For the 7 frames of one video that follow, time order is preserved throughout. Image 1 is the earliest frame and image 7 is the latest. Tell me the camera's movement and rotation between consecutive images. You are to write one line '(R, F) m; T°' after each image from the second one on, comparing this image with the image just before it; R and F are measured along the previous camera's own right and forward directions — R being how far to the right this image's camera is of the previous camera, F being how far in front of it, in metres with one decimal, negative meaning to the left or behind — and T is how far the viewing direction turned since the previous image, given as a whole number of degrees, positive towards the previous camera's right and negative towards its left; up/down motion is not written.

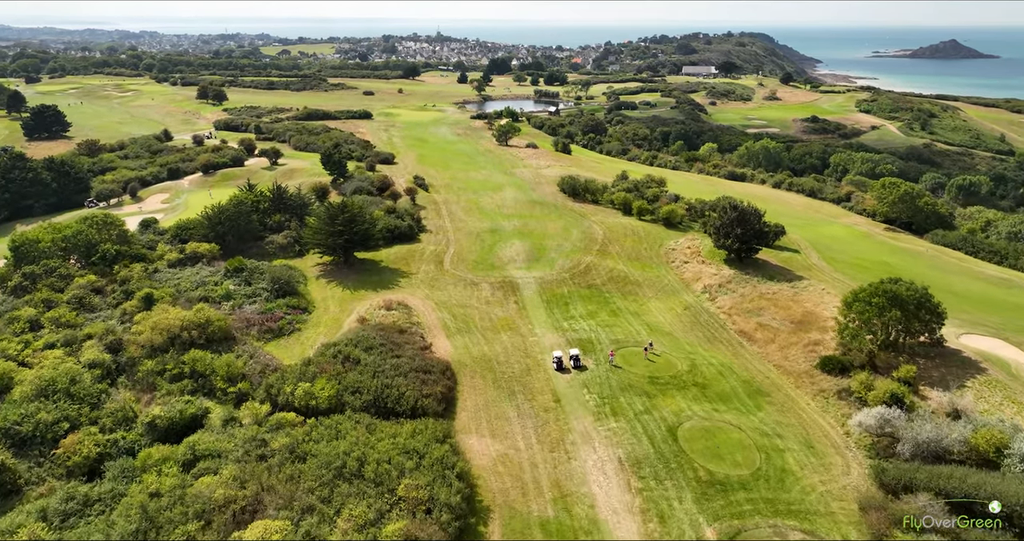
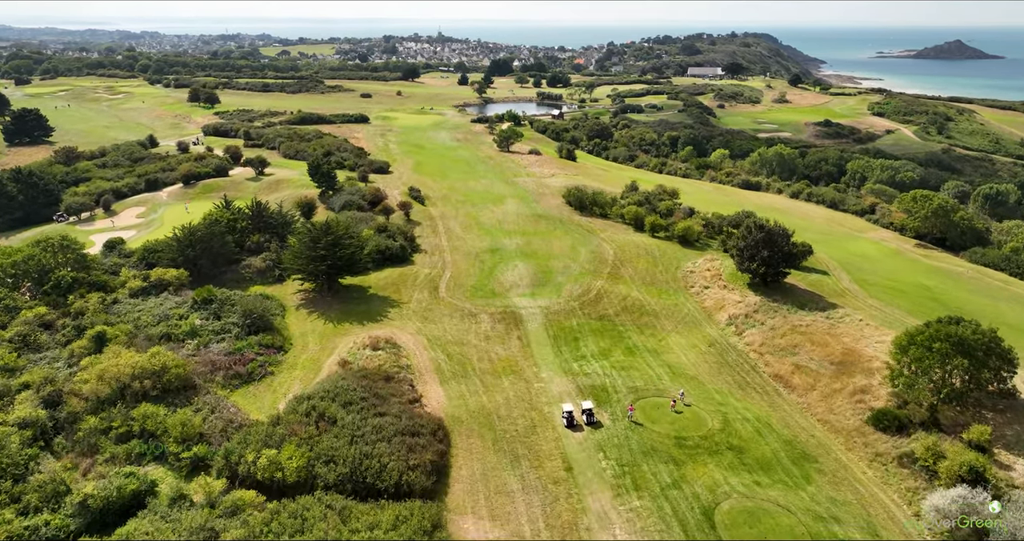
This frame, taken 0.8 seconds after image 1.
(-0.1, +4.3) m; 0°
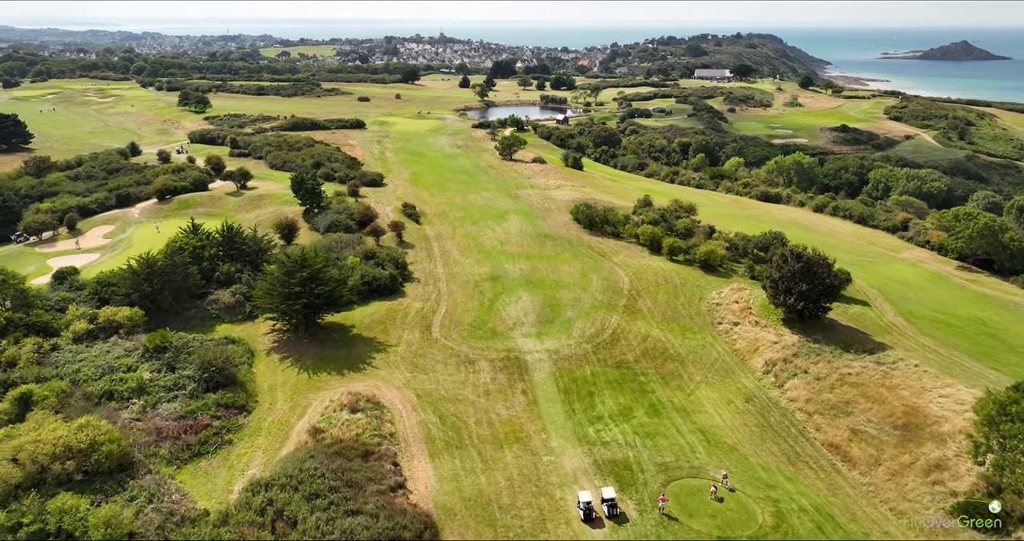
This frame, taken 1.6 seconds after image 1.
(-0.1, +4.9) m; 0°
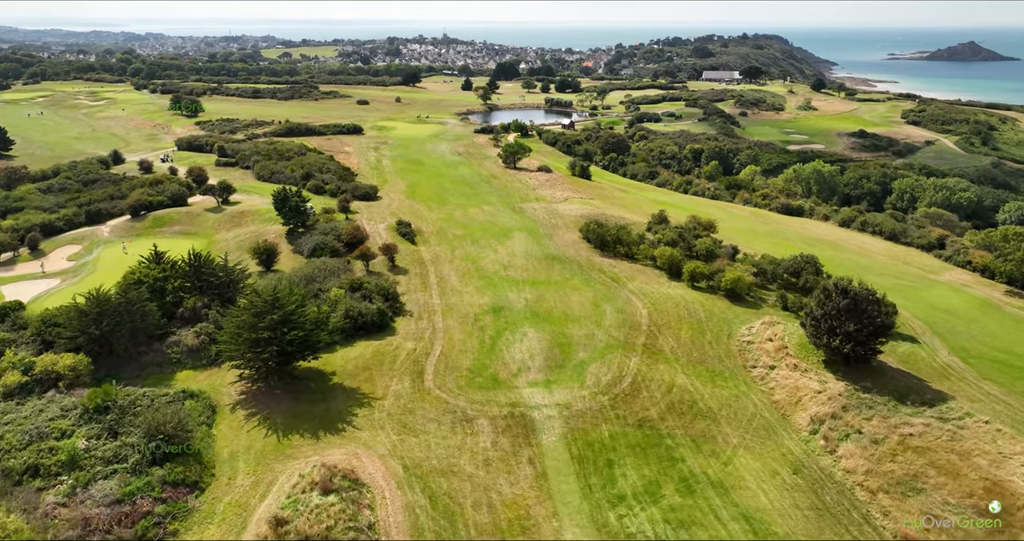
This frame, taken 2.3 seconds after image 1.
(-0.1, +4.5) m; 0°
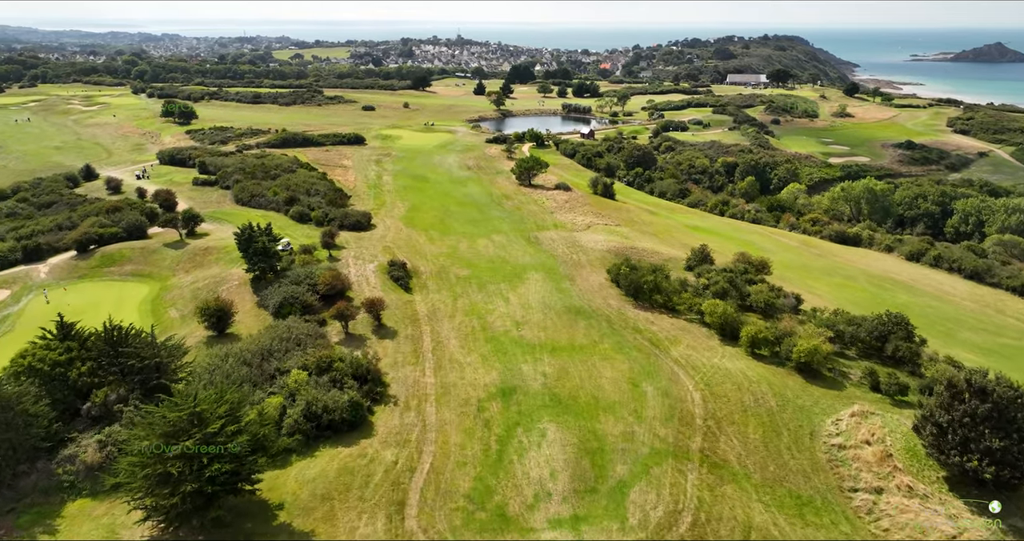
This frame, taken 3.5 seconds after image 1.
(-0.1, +8.3) m; -1°
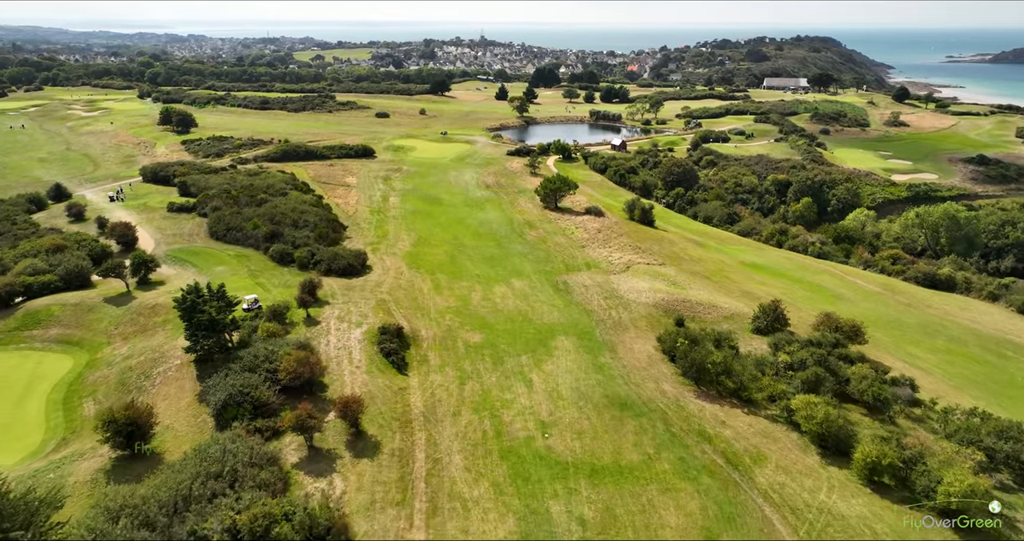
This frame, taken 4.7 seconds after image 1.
(-0.2, +9.1) m; -2°
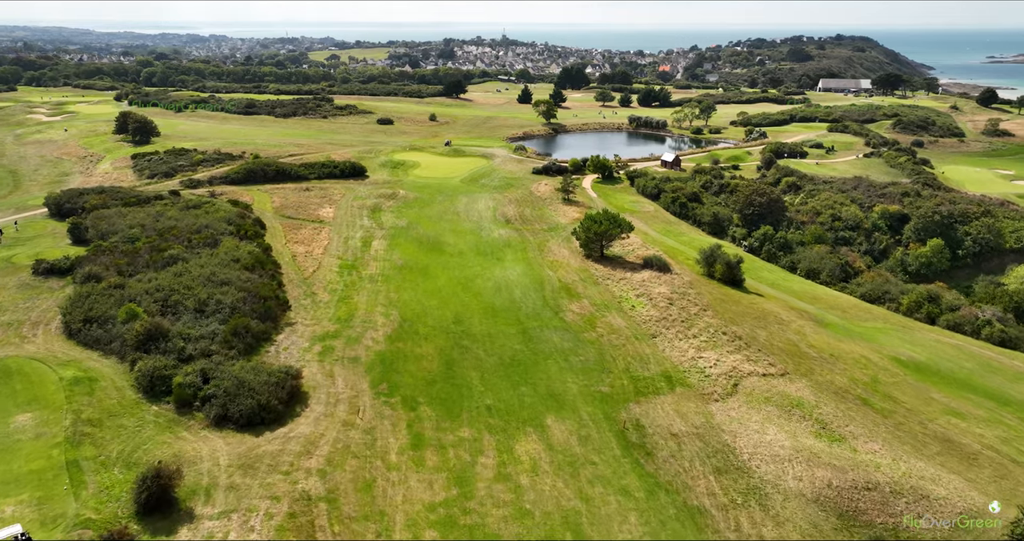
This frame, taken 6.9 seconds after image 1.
(-0.6, +18.2) m; -2°
